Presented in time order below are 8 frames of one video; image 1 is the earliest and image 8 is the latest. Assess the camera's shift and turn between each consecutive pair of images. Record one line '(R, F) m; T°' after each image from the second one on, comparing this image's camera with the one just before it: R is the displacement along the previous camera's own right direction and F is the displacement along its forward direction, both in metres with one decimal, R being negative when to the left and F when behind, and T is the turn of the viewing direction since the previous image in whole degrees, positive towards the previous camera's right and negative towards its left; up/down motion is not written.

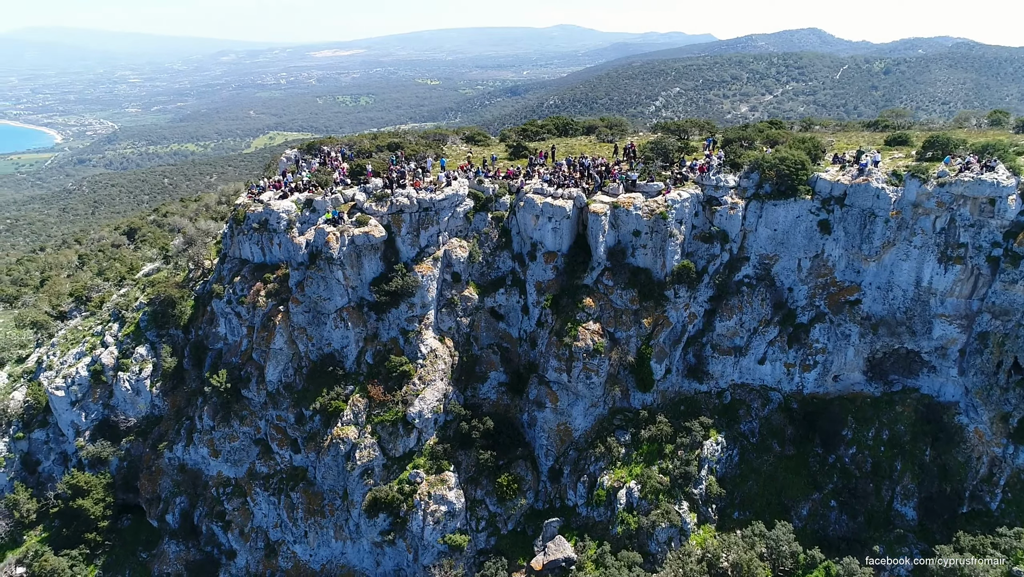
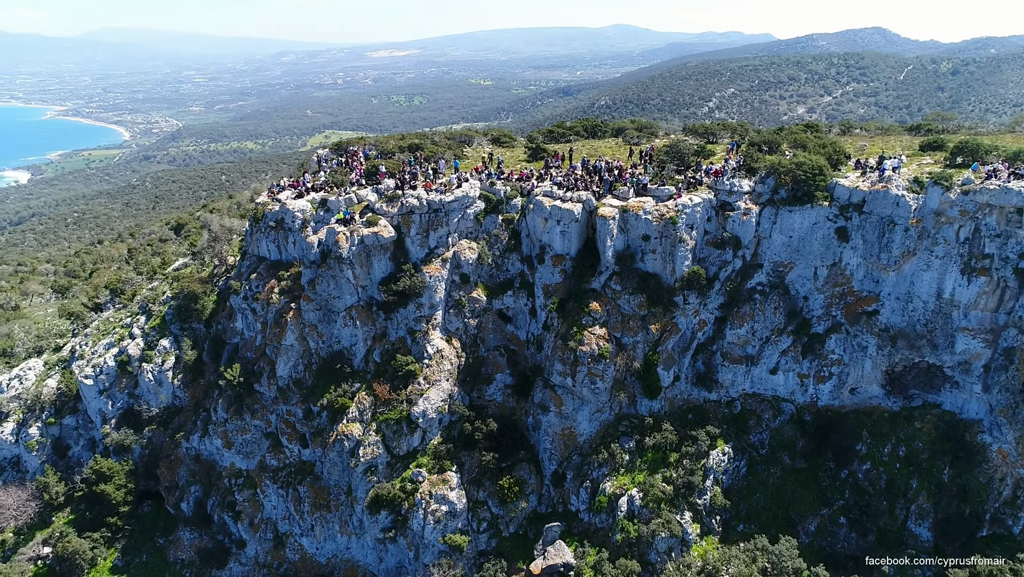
(+1.5, +0.1) m; -3°
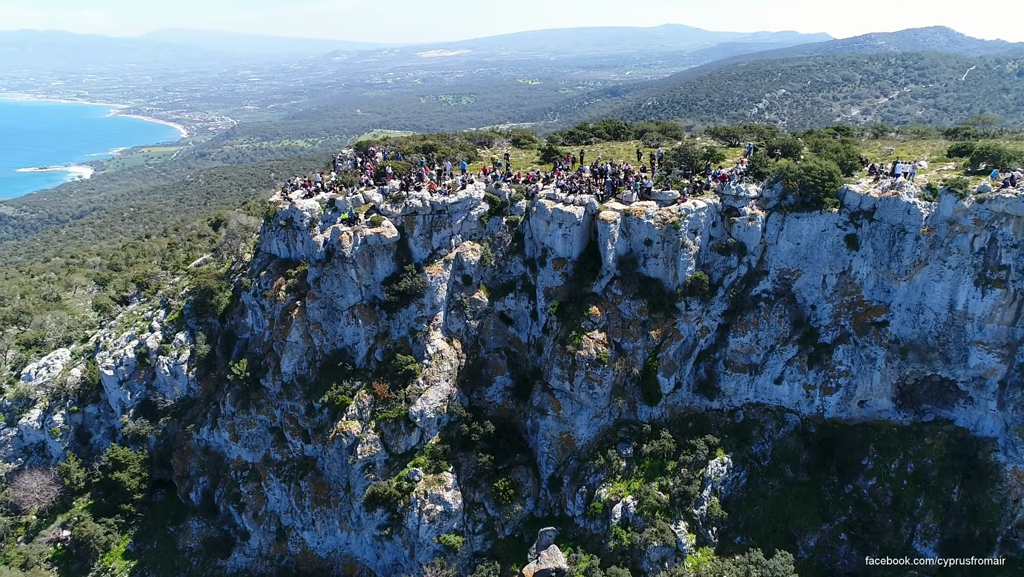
(+1.7, +0.2) m; -3°
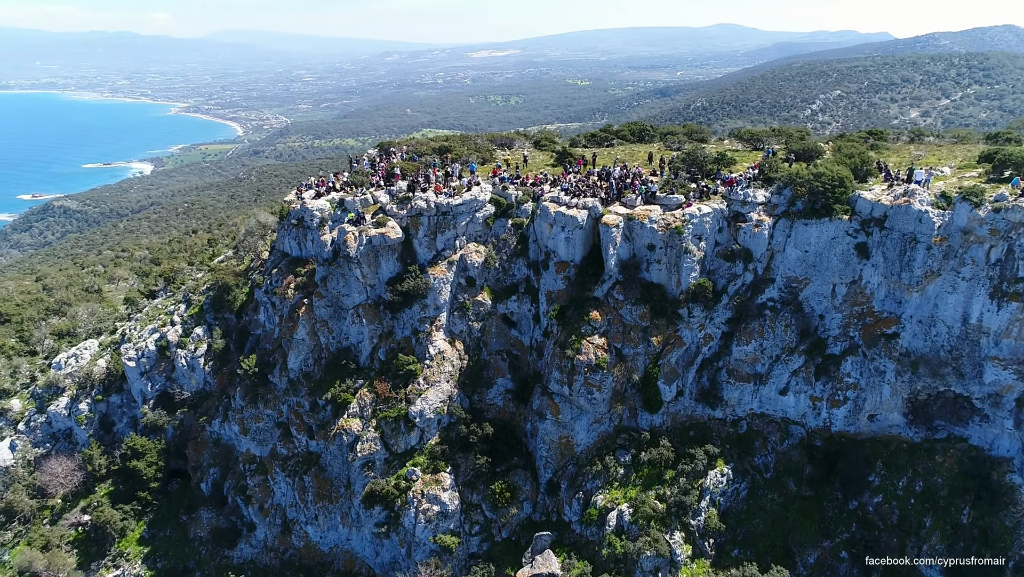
(+1.7, +0.1) m; -3°
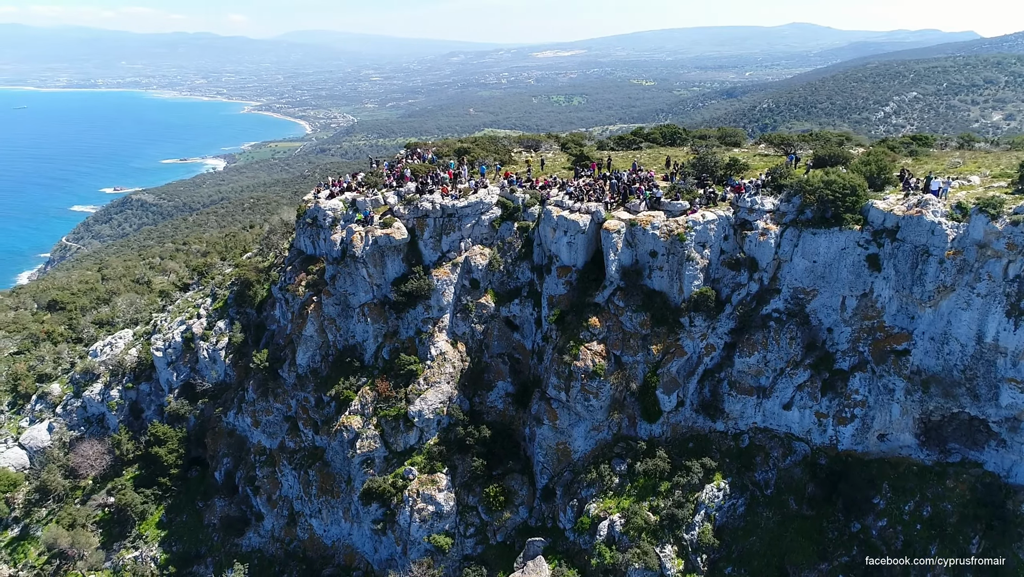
(+2.3, +0.1) m; -4°
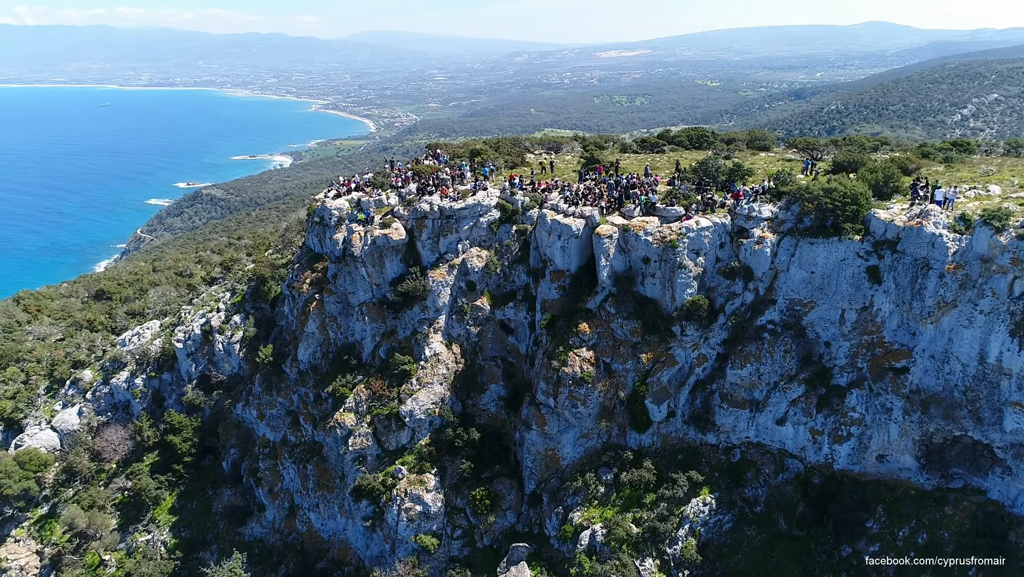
(+2.8, +0.2) m; -3°
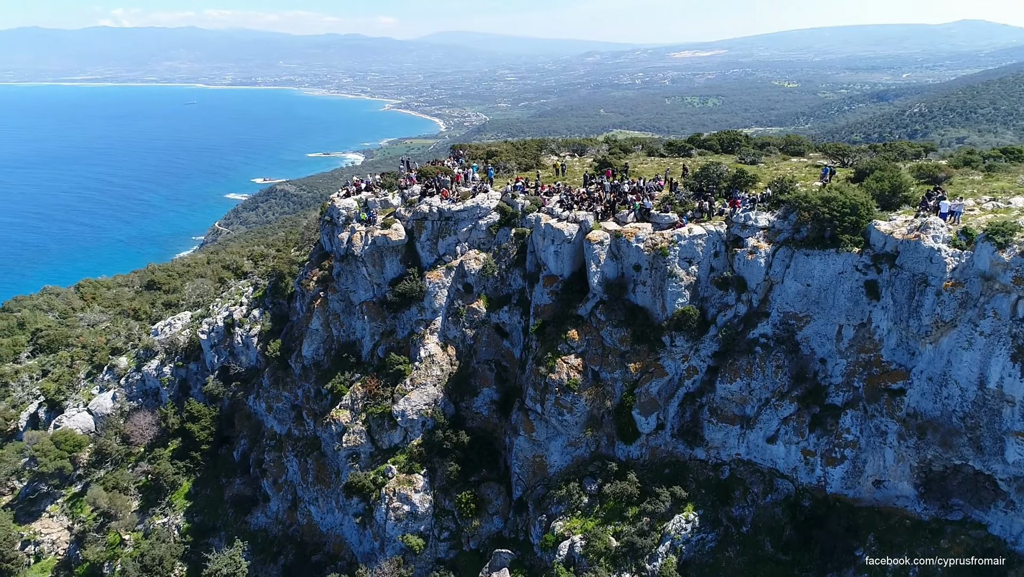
(+3.2, +0.2) m; -4°
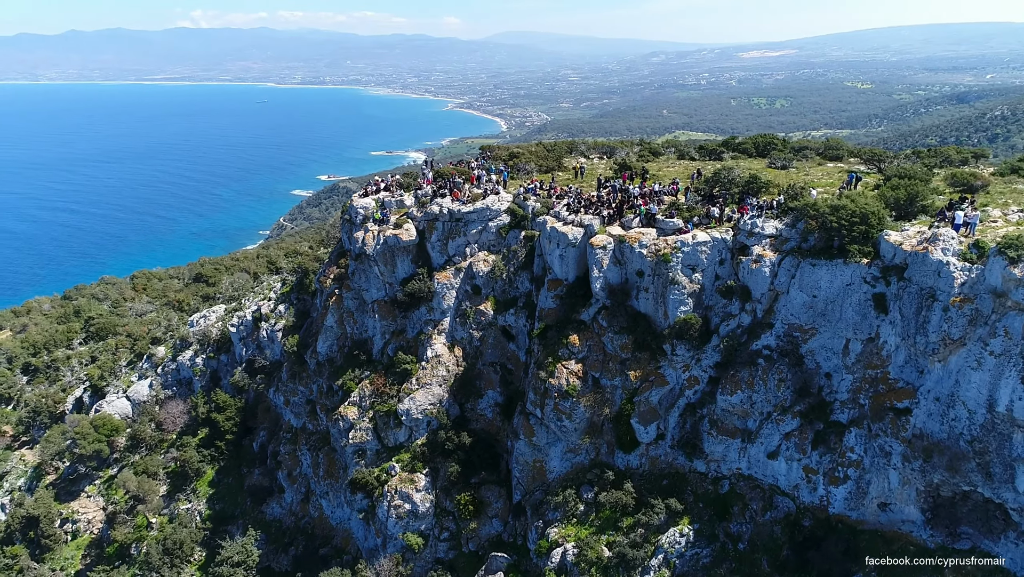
(+2.2, -0.1) m; -4°
